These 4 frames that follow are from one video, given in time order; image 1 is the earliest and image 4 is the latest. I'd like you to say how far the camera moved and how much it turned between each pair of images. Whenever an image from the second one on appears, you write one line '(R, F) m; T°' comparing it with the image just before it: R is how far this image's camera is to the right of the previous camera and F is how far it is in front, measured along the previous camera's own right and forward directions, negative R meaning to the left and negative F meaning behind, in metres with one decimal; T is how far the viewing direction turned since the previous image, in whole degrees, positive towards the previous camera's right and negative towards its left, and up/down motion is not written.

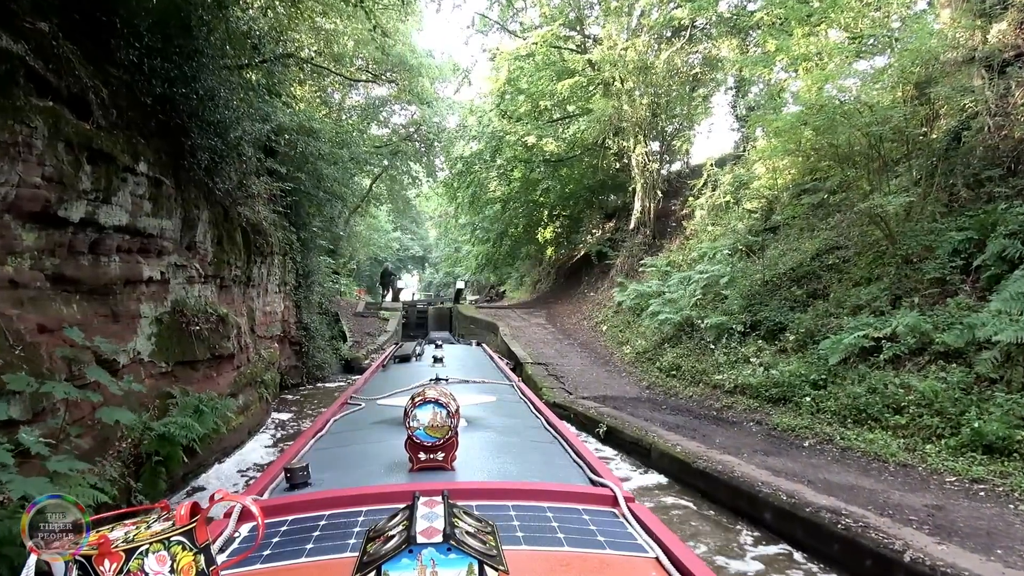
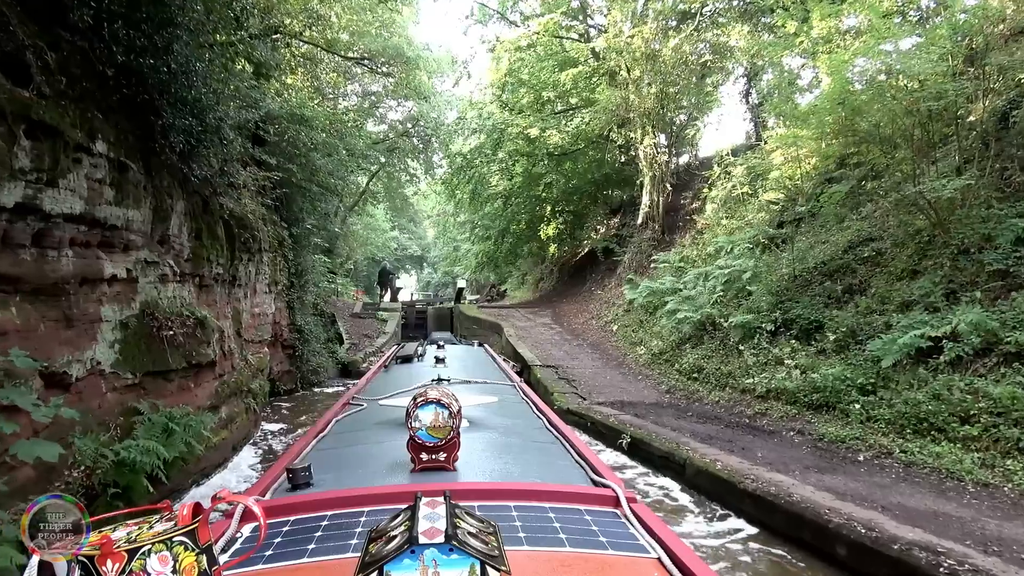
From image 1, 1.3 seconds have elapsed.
(-0.2, +0.7) m; 0°
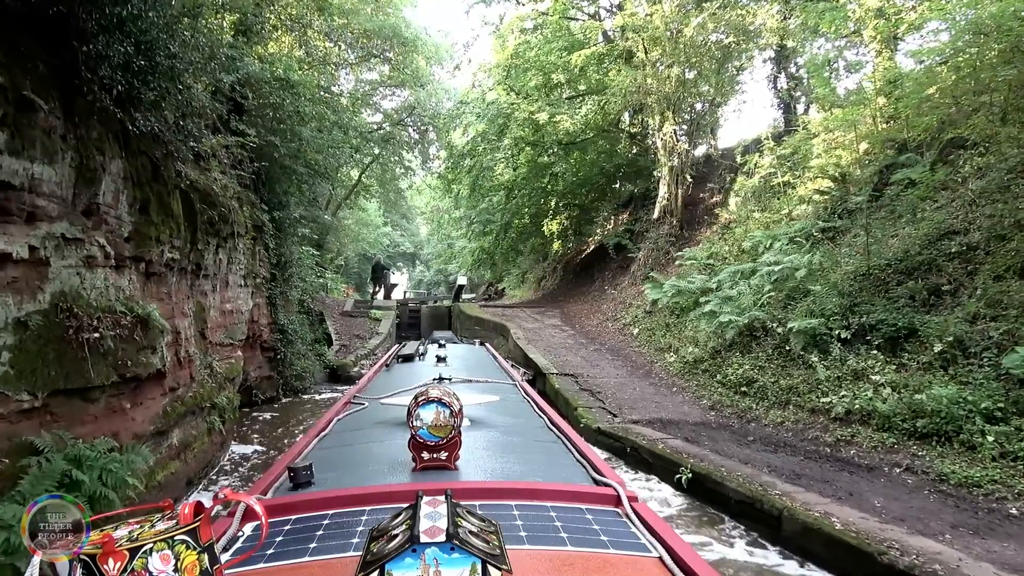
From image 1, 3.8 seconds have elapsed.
(-0.4, +1.3) m; +1°
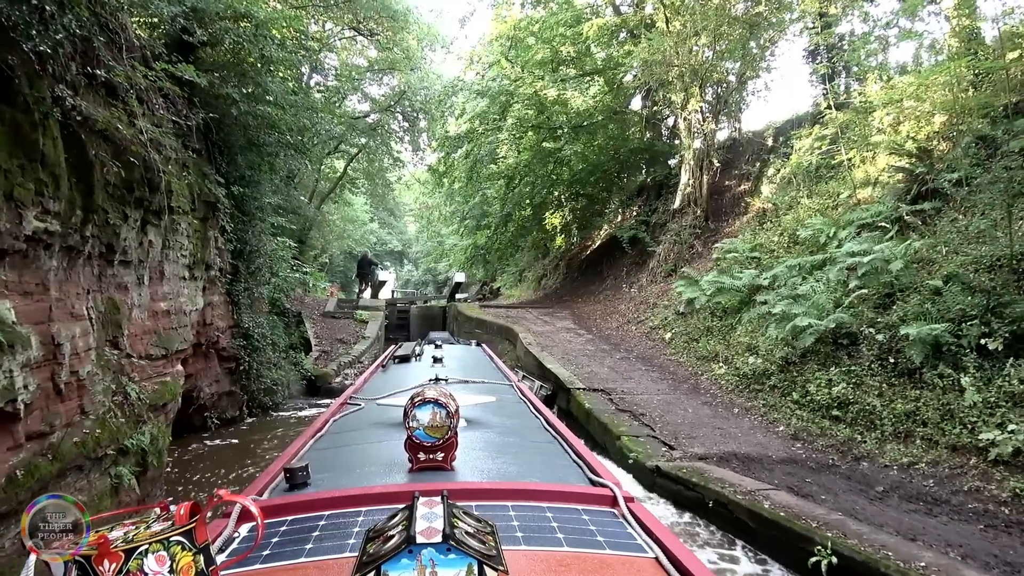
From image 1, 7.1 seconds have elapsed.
(-0.4, +1.7) m; +1°
